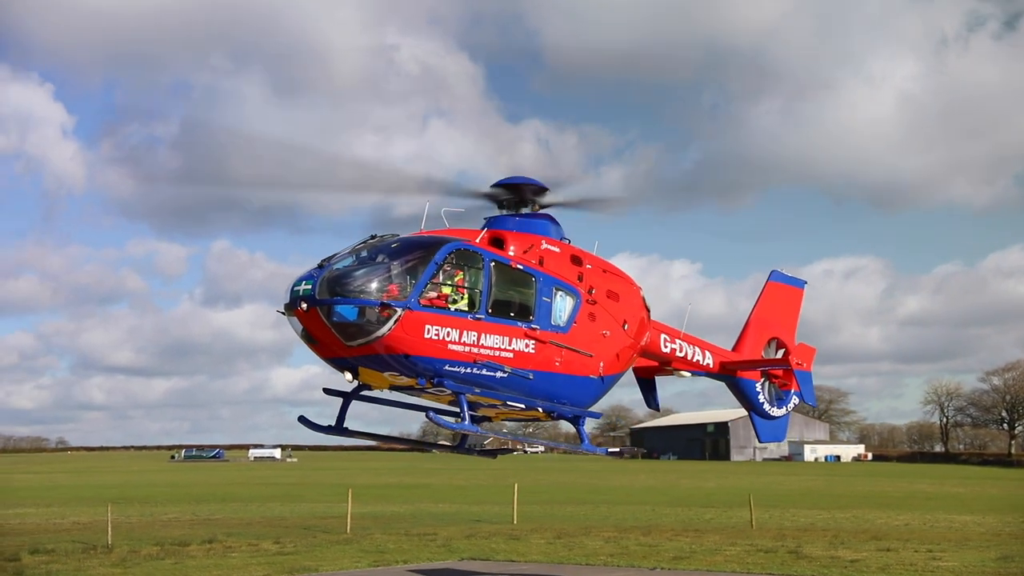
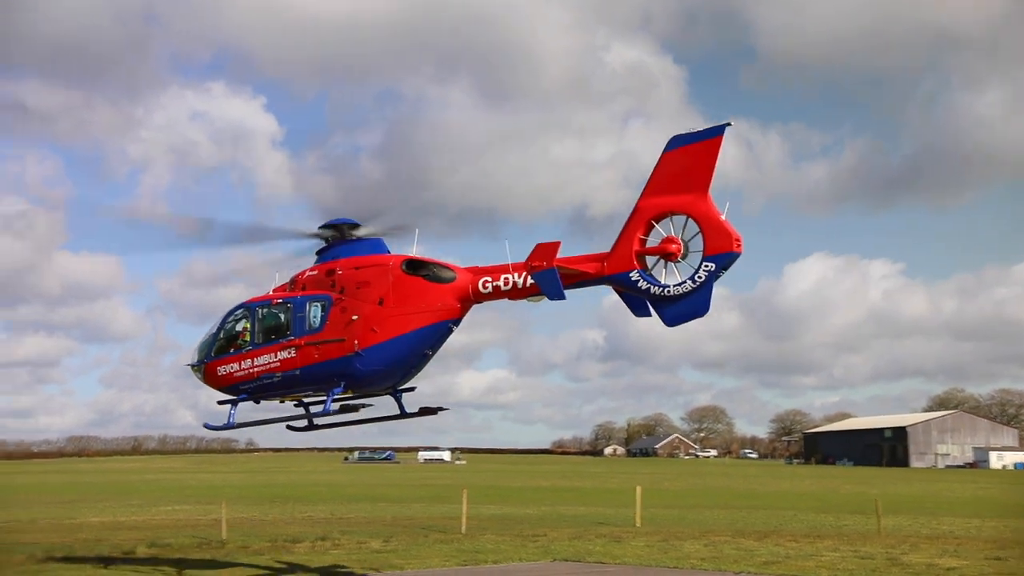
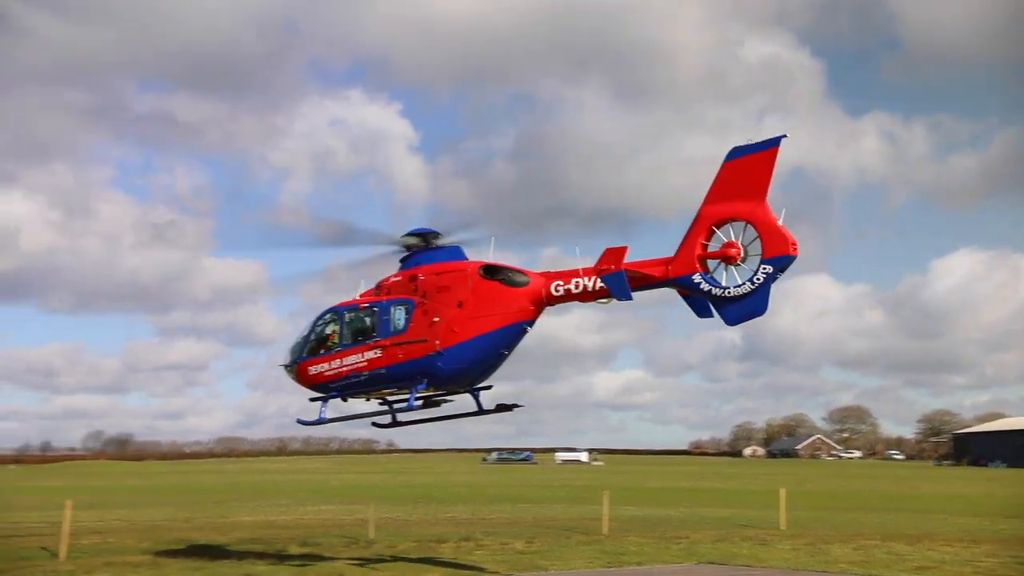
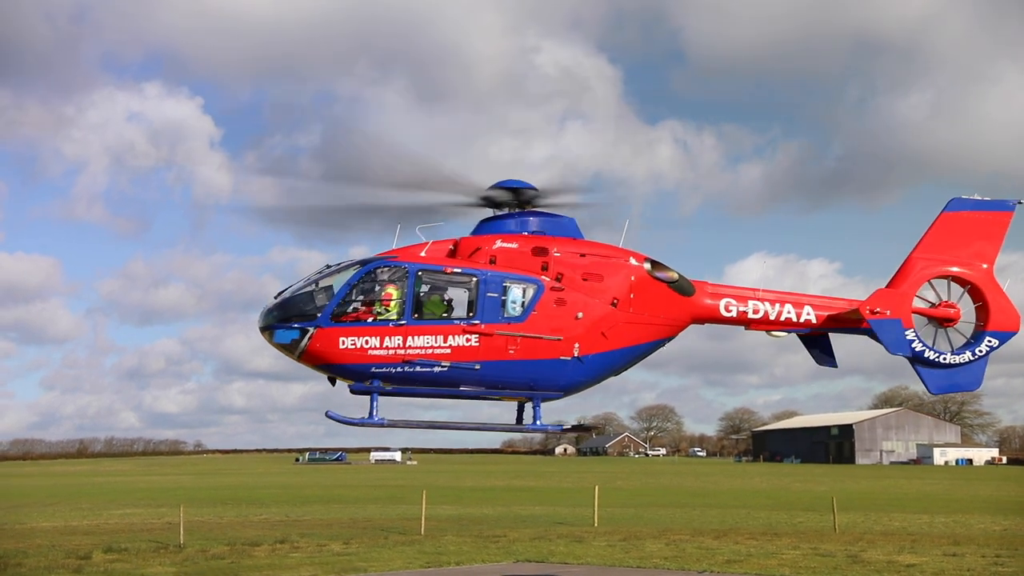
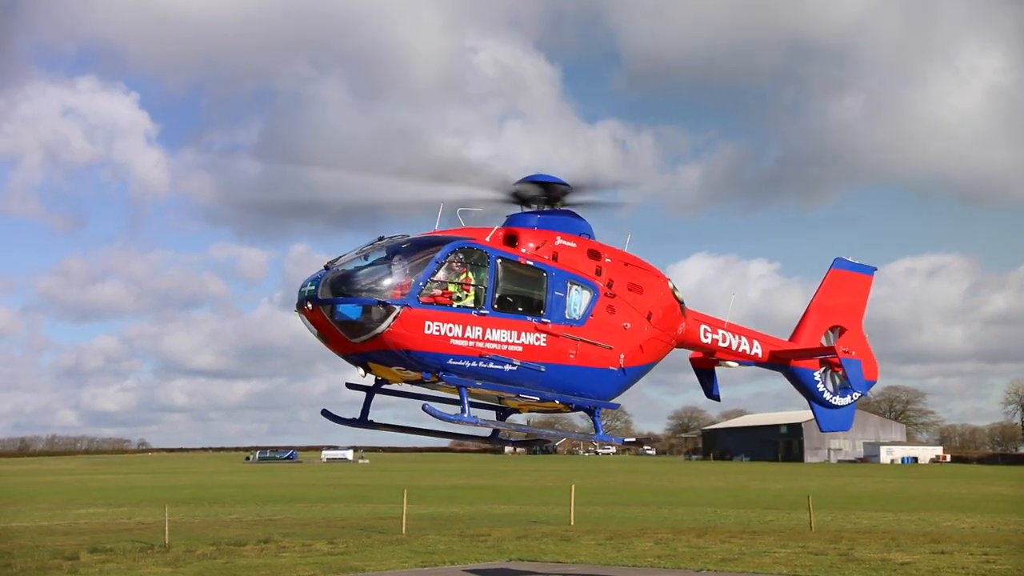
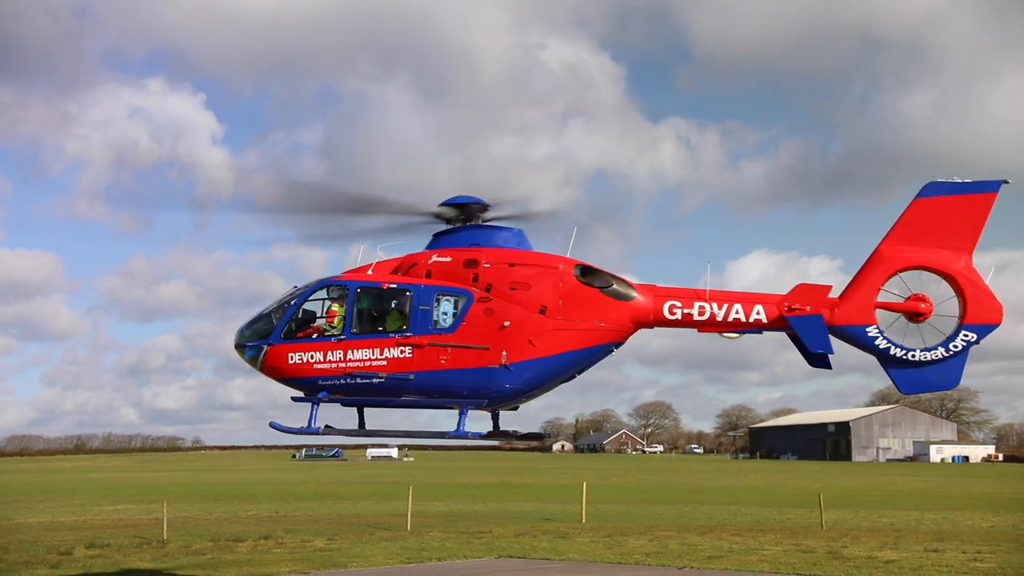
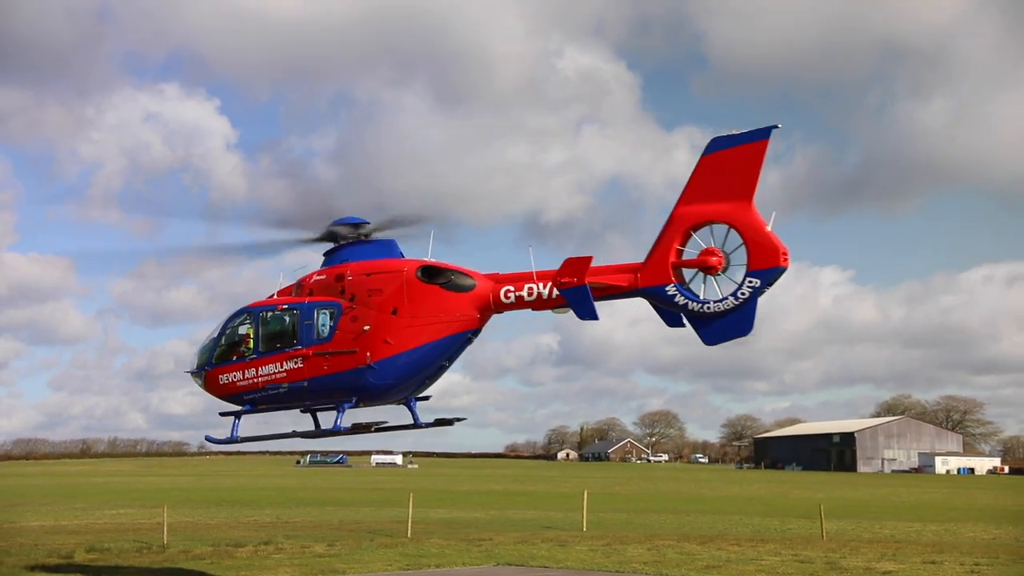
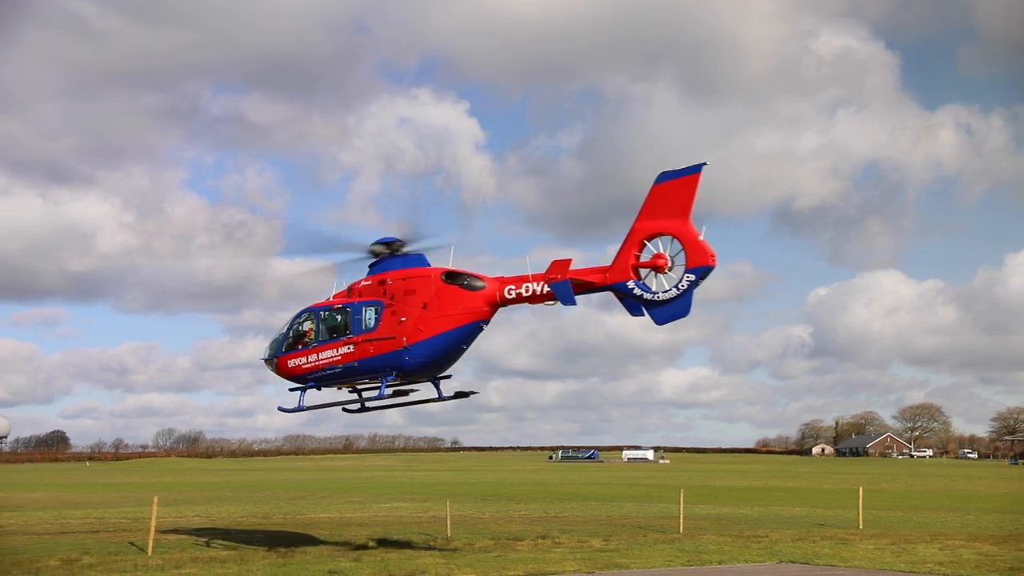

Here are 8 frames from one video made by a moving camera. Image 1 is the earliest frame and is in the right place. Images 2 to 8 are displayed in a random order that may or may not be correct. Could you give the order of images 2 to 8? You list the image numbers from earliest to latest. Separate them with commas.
5, 4, 6, 7, 2, 3, 8
